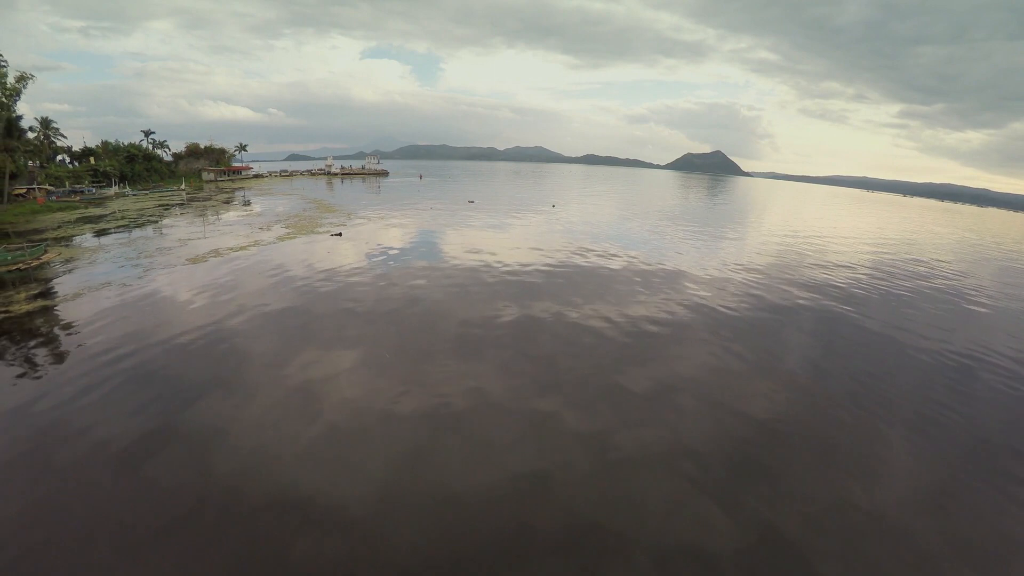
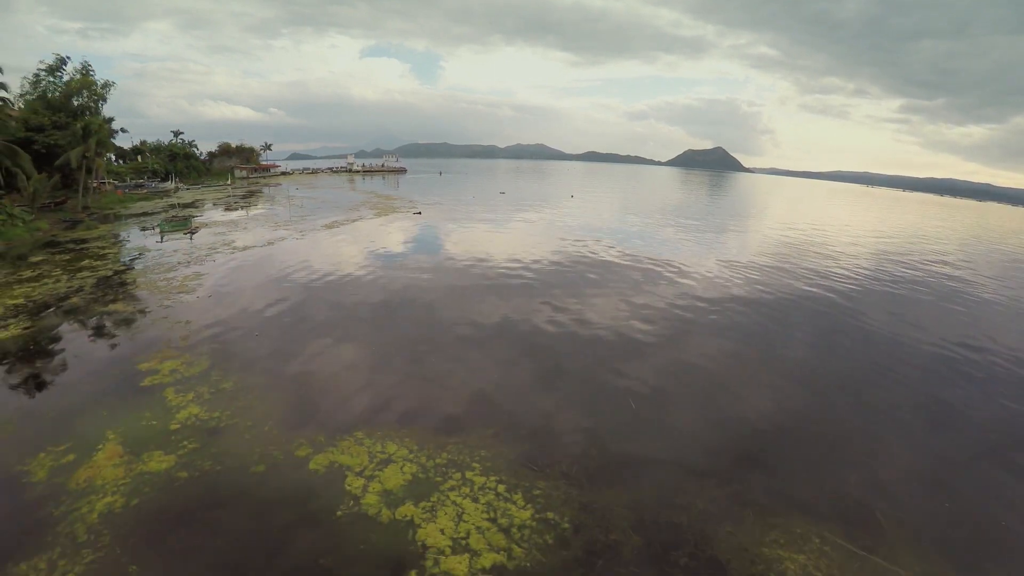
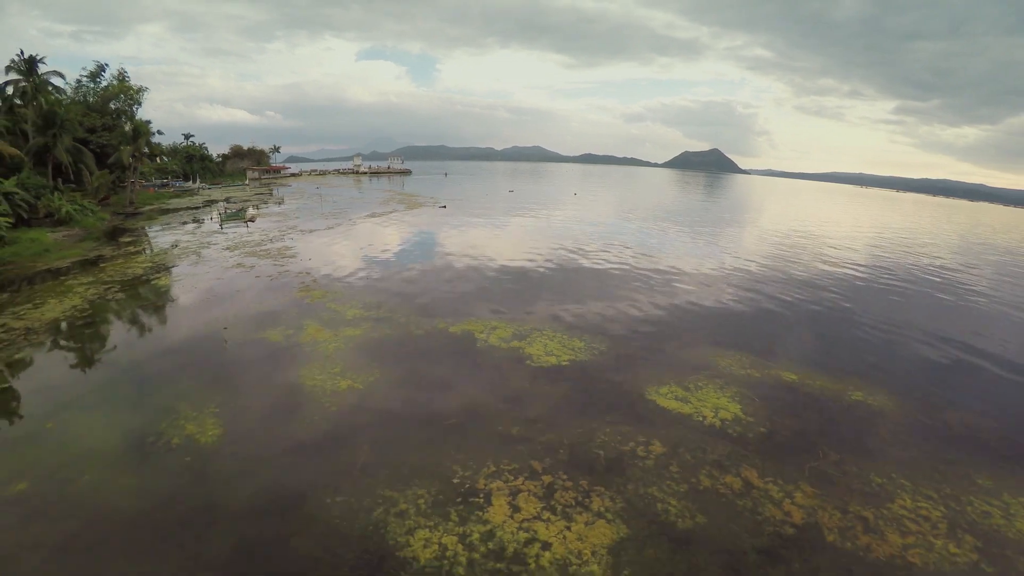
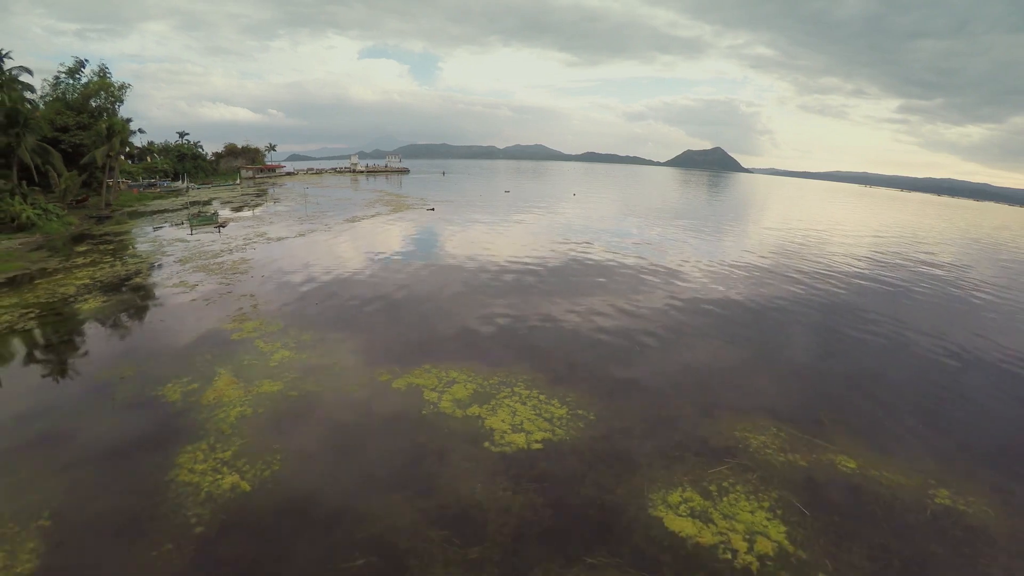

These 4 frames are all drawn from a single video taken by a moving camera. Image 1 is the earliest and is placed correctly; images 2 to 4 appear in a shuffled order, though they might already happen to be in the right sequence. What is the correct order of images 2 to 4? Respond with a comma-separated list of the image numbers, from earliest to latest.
2, 4, 3
